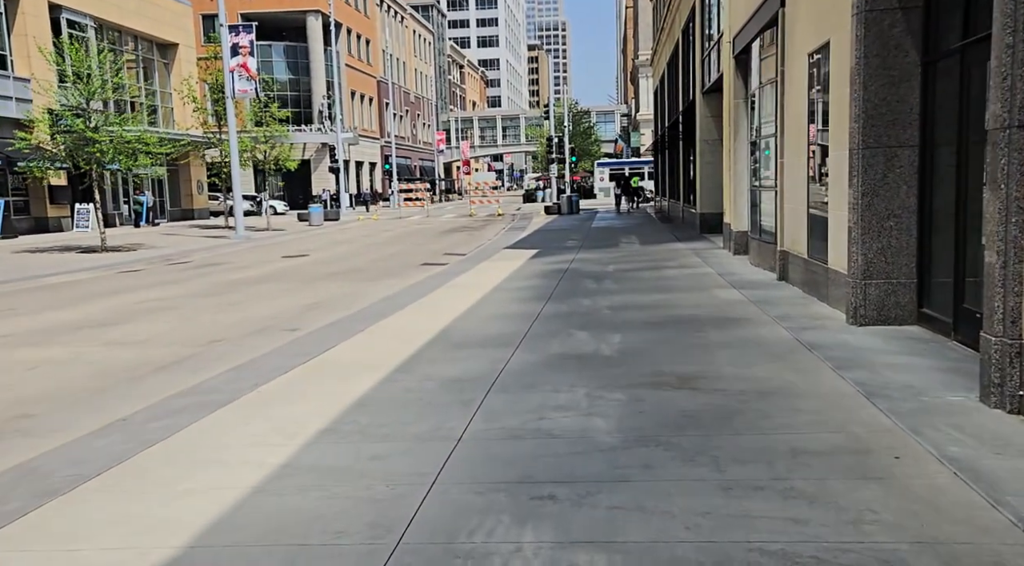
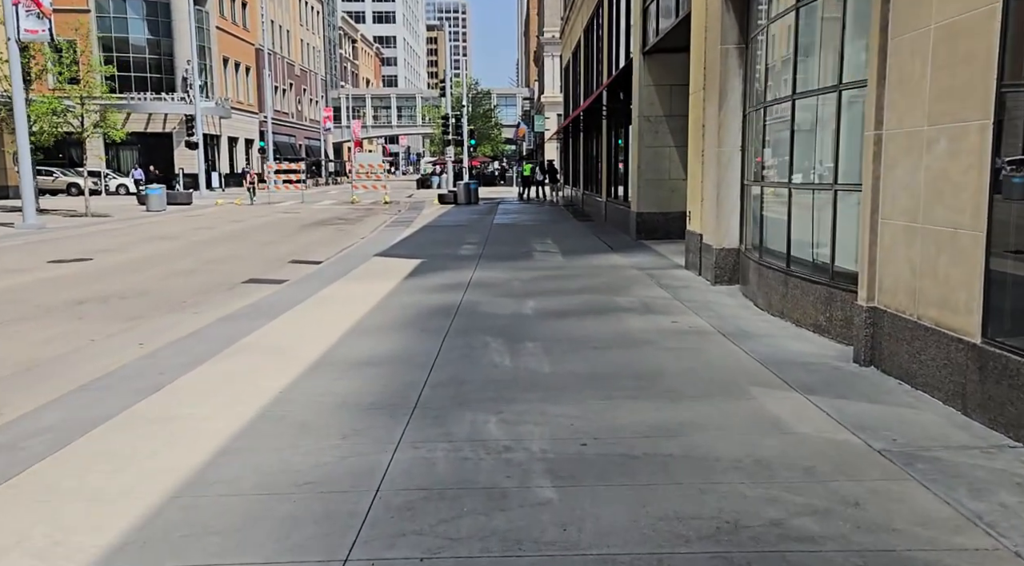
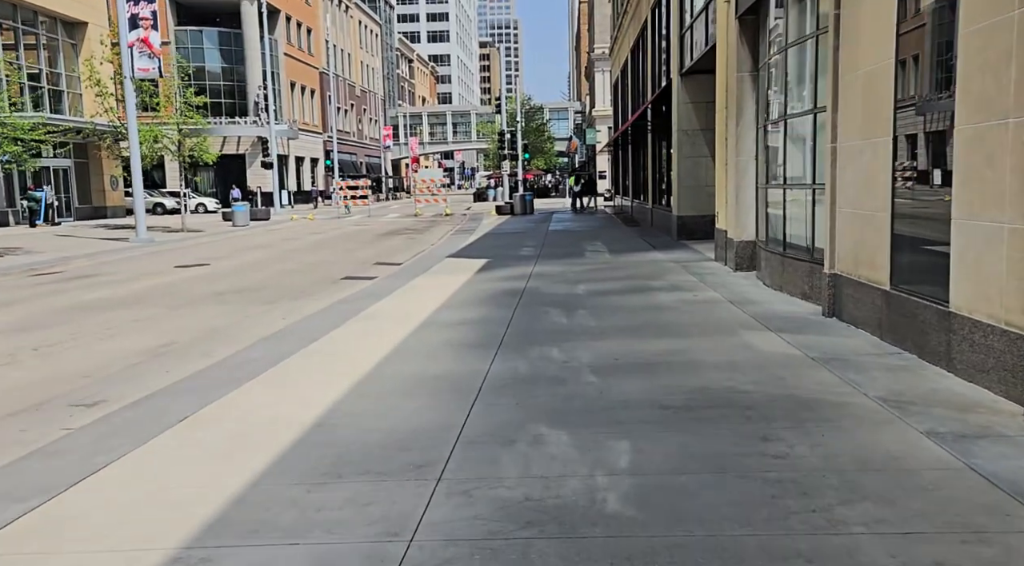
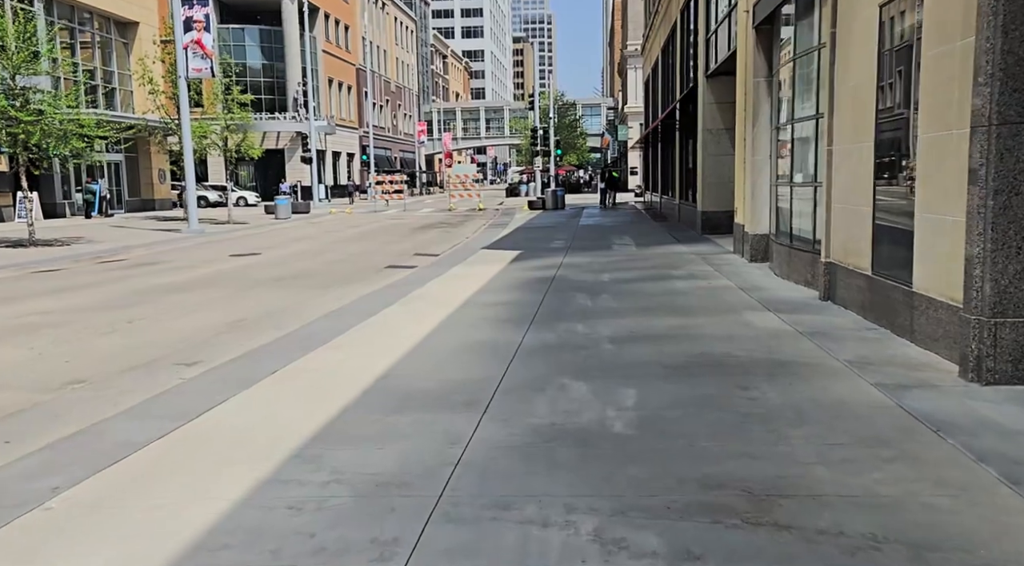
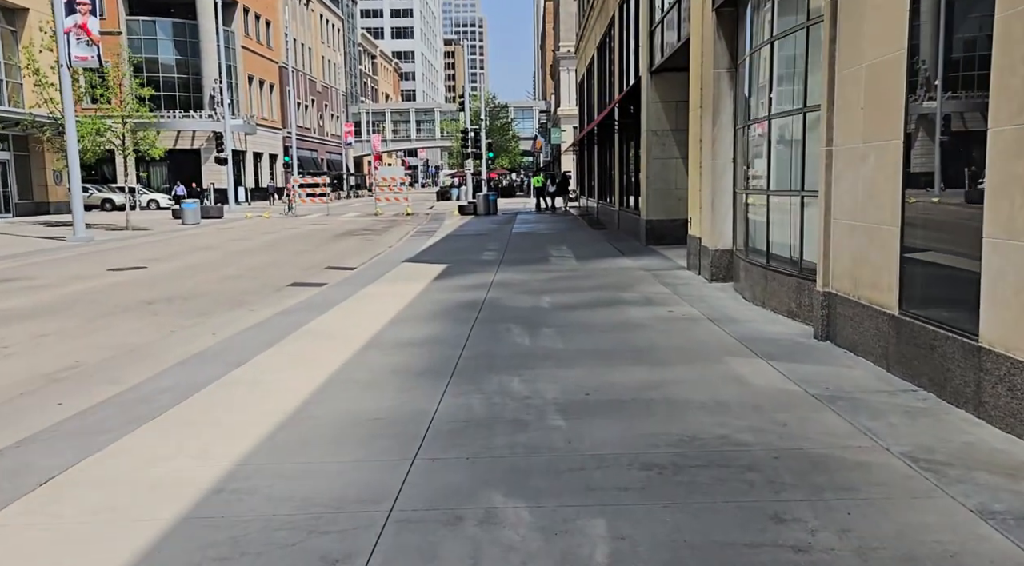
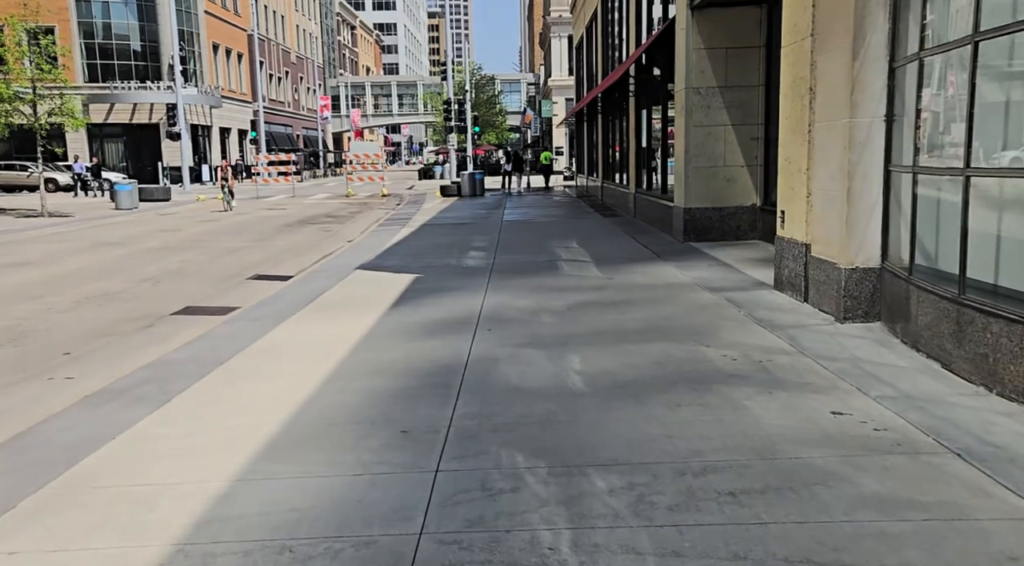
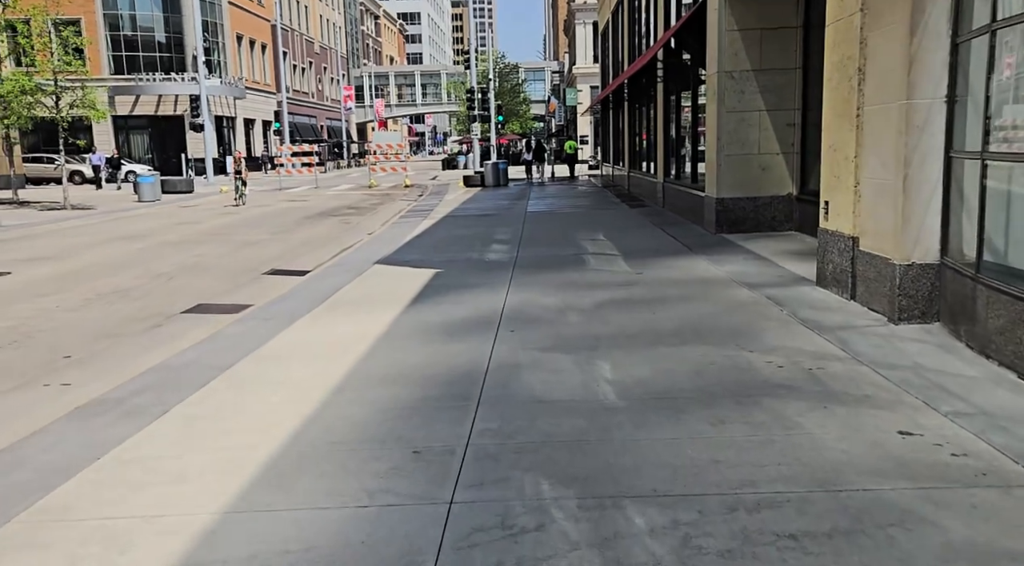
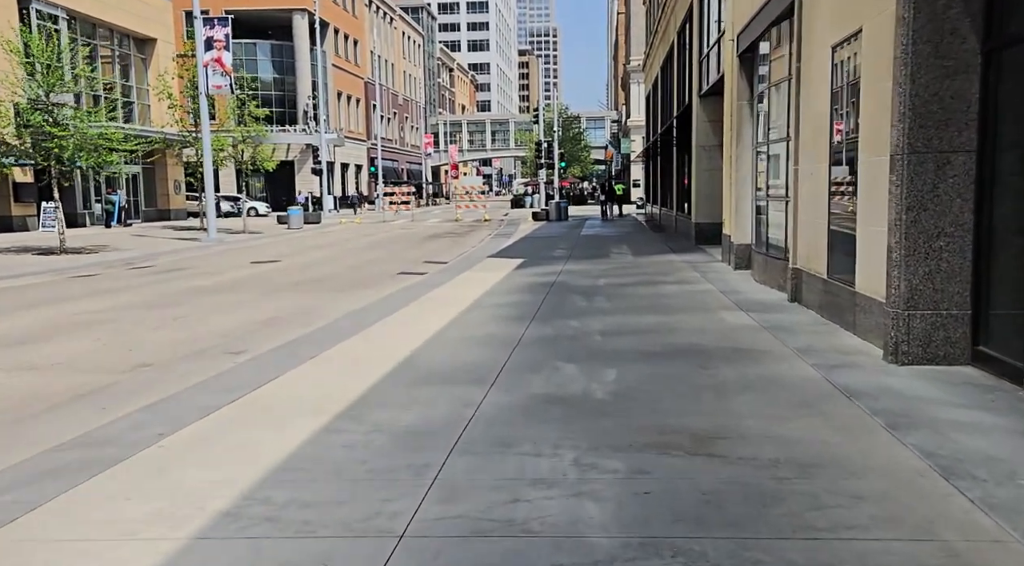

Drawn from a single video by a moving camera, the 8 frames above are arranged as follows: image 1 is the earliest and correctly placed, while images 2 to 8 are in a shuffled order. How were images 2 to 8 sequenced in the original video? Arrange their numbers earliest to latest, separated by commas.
8, 4, 3, 5, 2, 6, 7
